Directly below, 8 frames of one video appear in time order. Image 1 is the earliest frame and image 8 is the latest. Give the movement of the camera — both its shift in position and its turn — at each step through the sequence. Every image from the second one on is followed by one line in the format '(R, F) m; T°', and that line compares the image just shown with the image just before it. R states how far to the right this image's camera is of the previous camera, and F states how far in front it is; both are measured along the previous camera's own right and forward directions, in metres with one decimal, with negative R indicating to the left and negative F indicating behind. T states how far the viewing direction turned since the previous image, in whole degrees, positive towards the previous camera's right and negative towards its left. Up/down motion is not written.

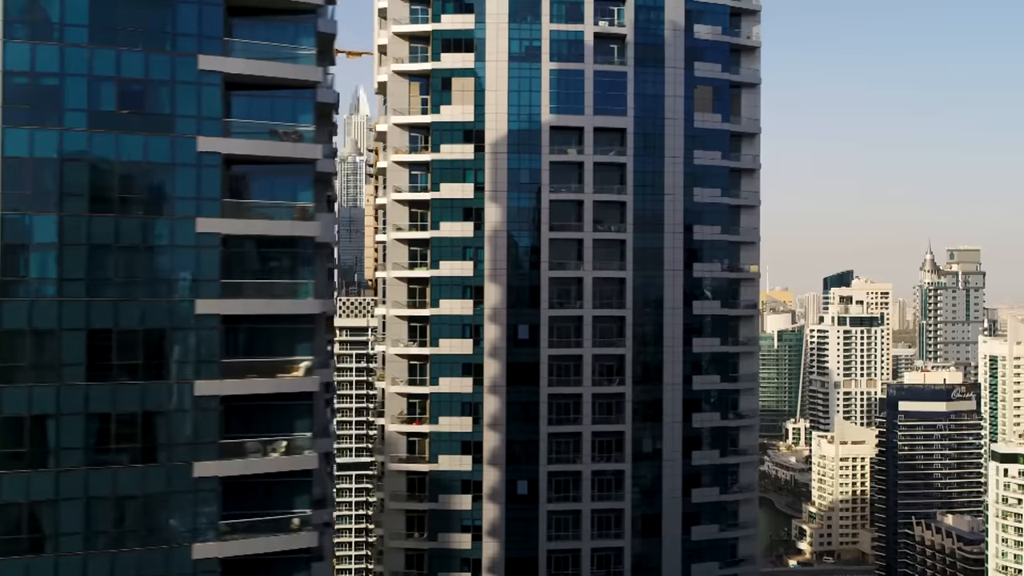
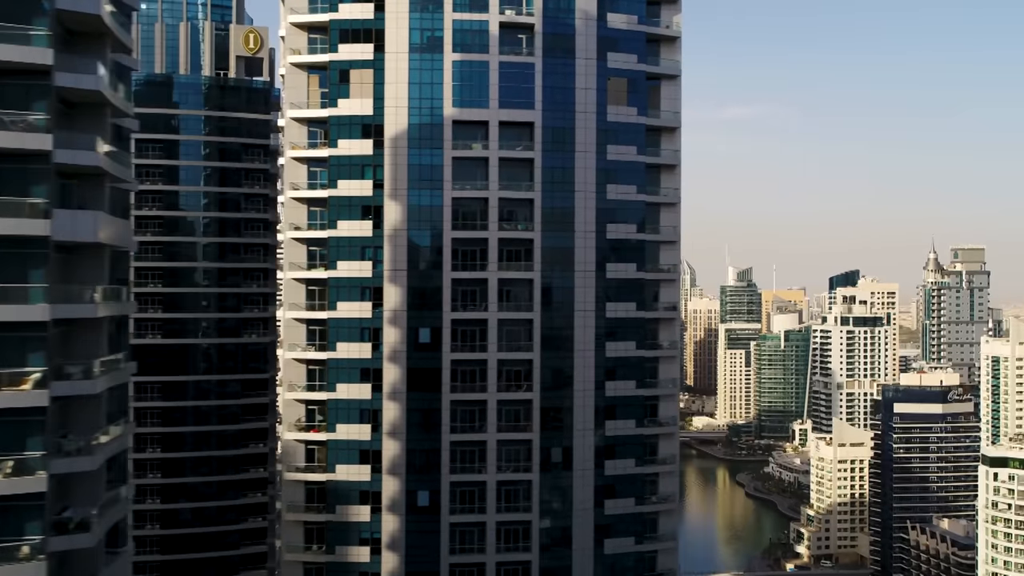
(+4.3, +1.9) m; -1°
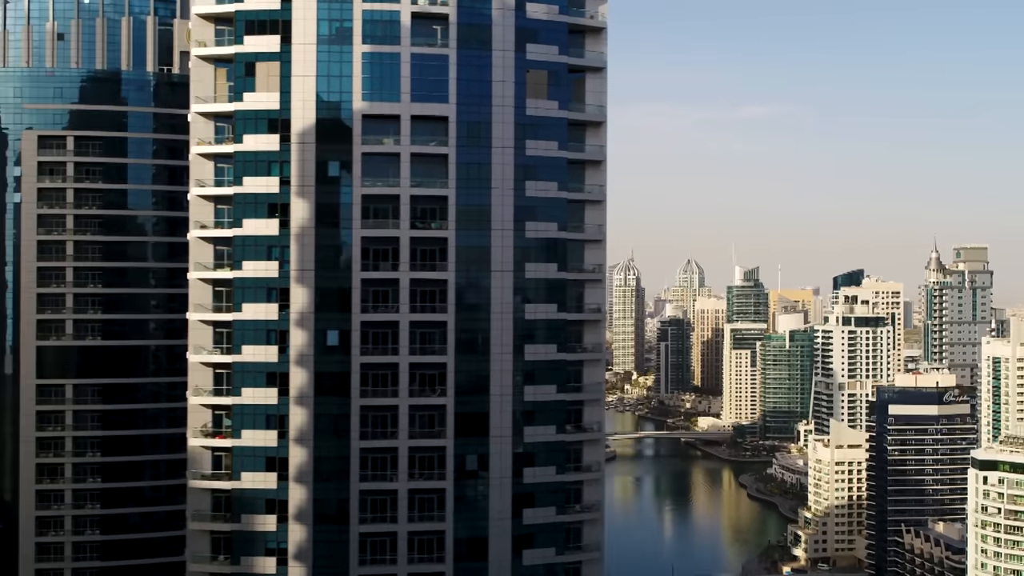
(+3.6, +1.6) m; -1°
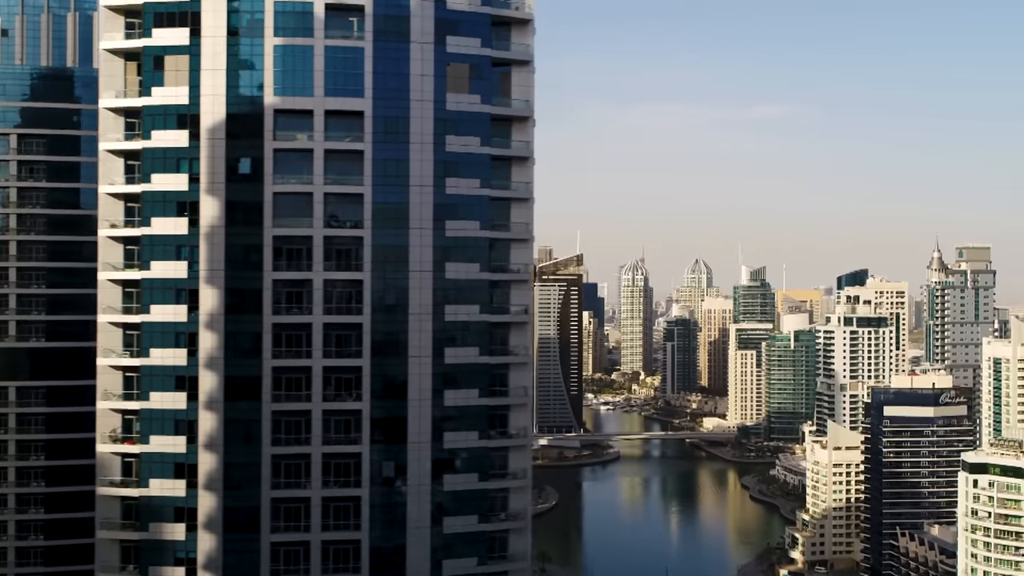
(+3.3, +1.4) m; -1°
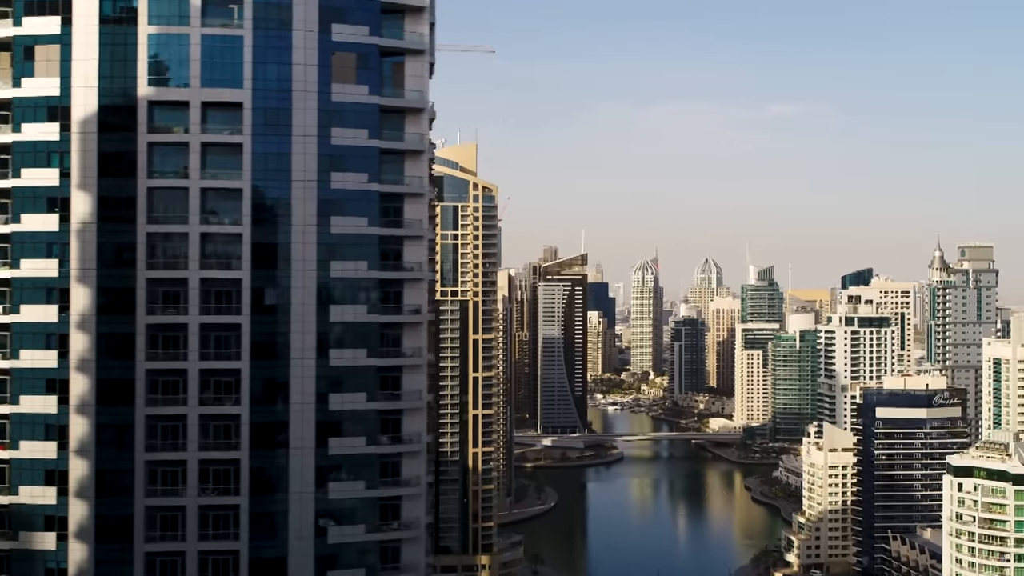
(+4.3, +1.8) m; -1°
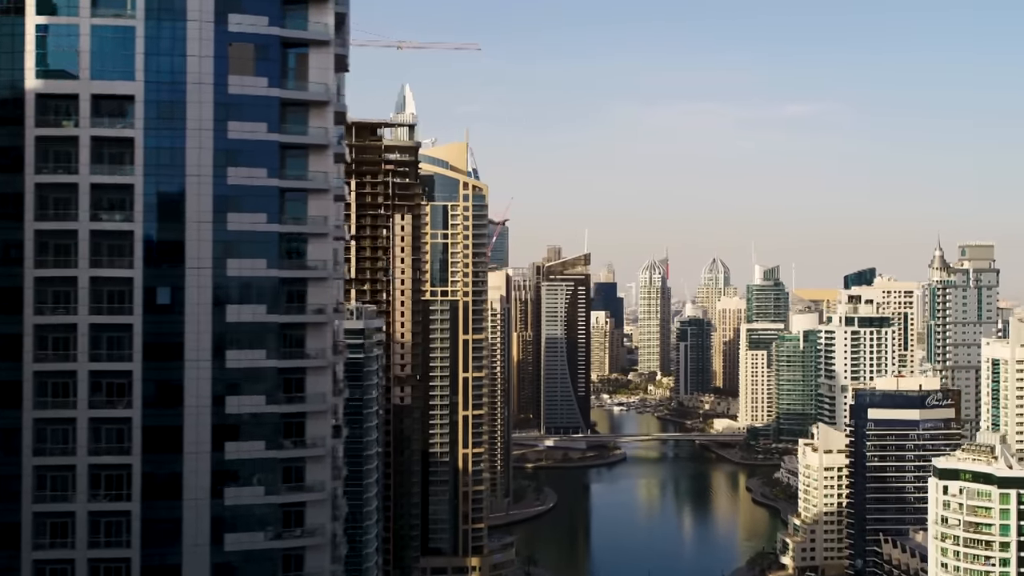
(+3.6, +1.4) m; -1°
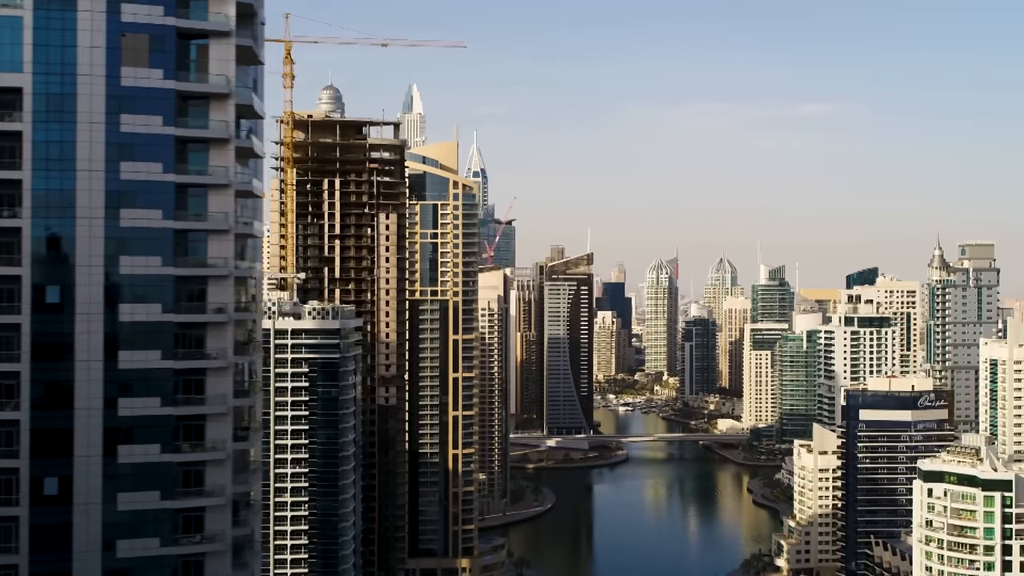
(+3.5, +1.2) m; -1°
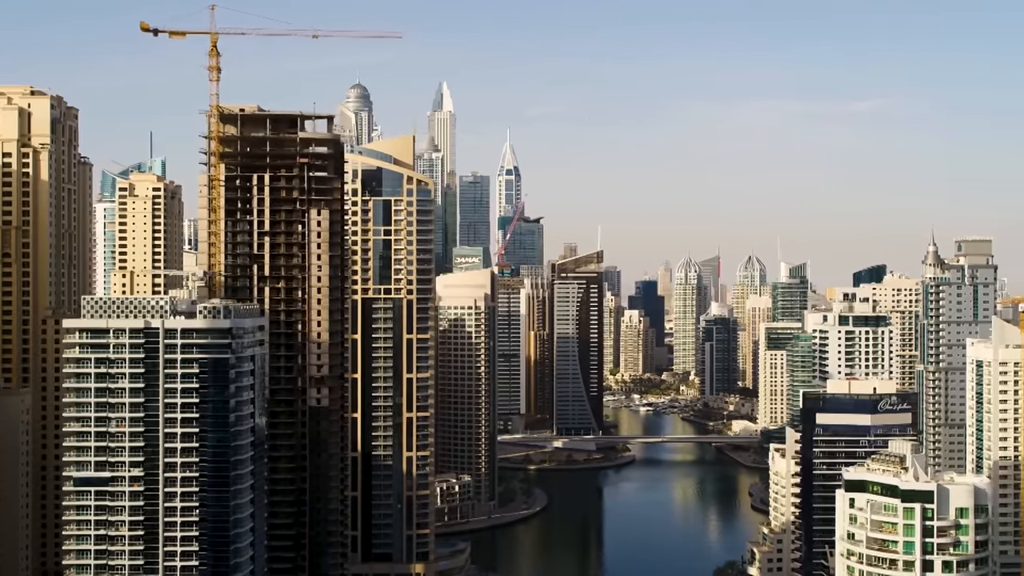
(+14.7, +4.9) m; -3°
